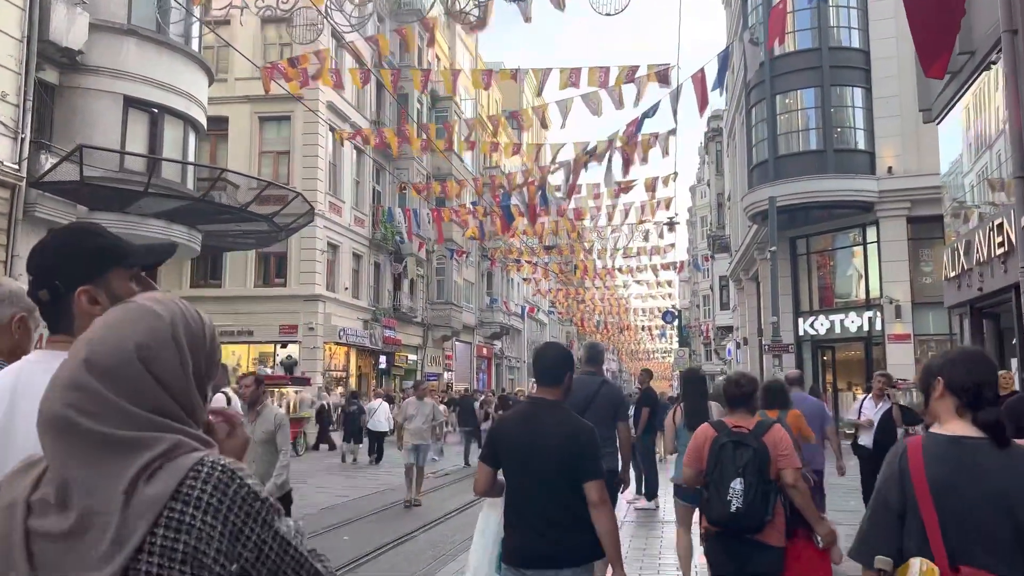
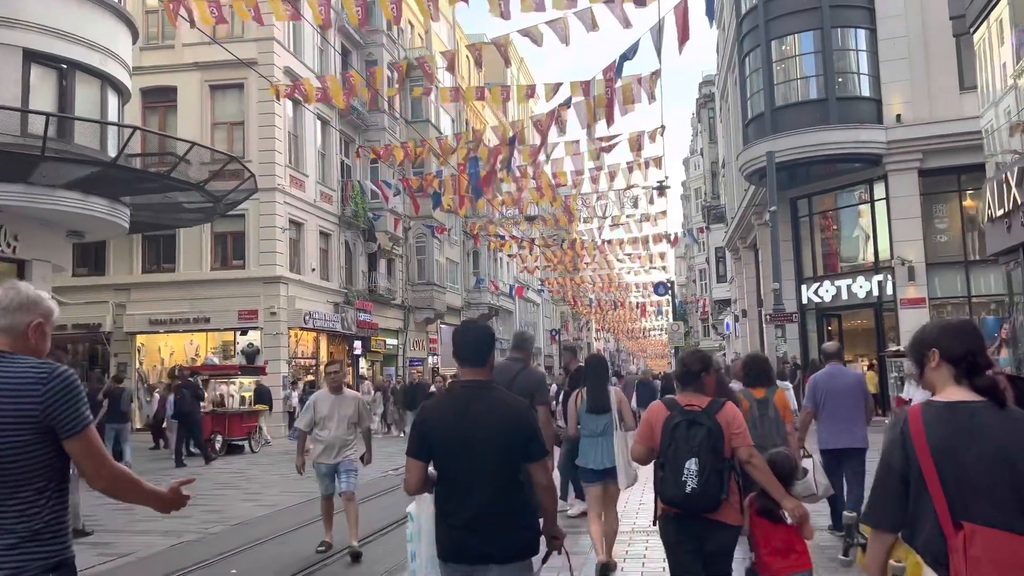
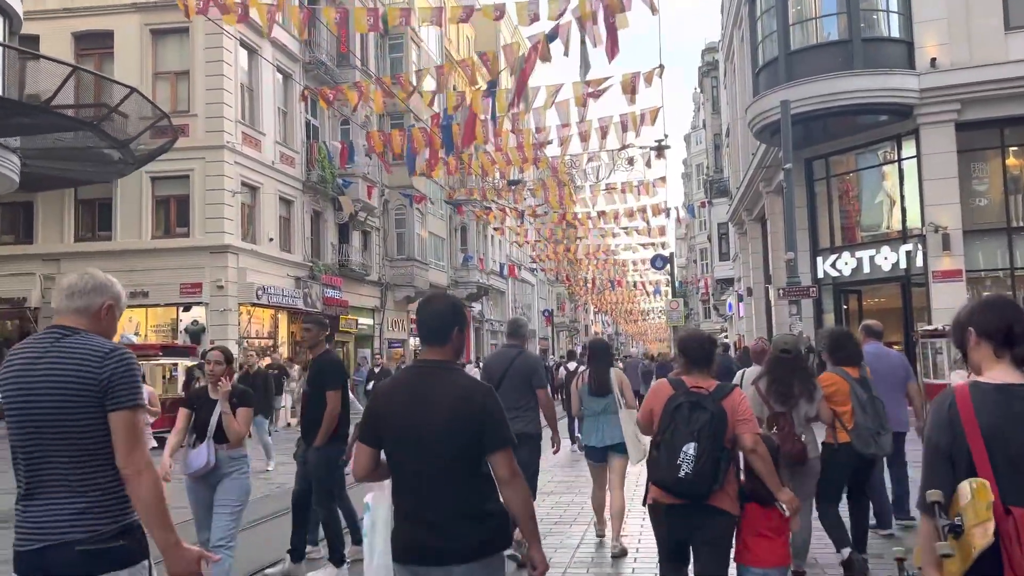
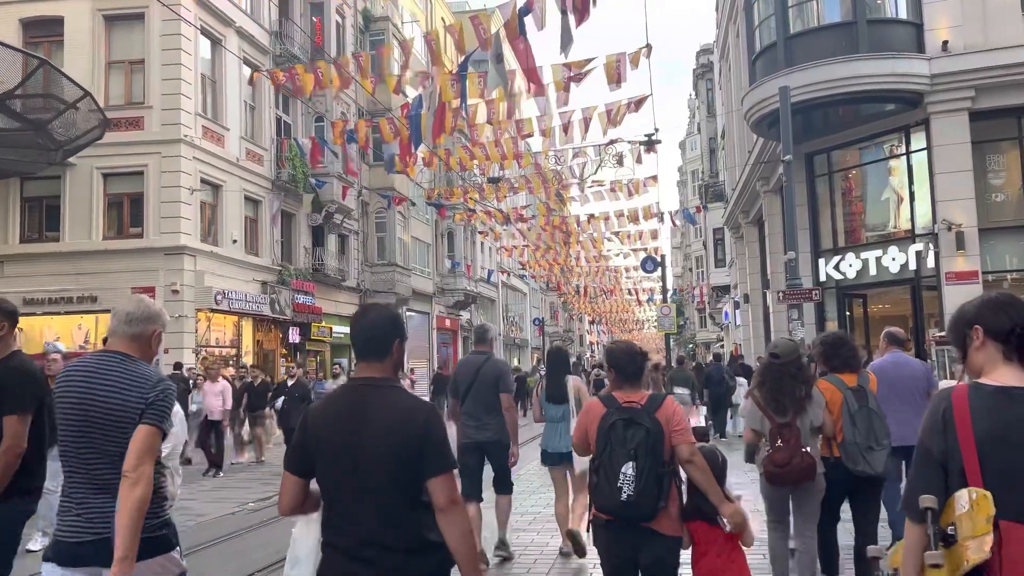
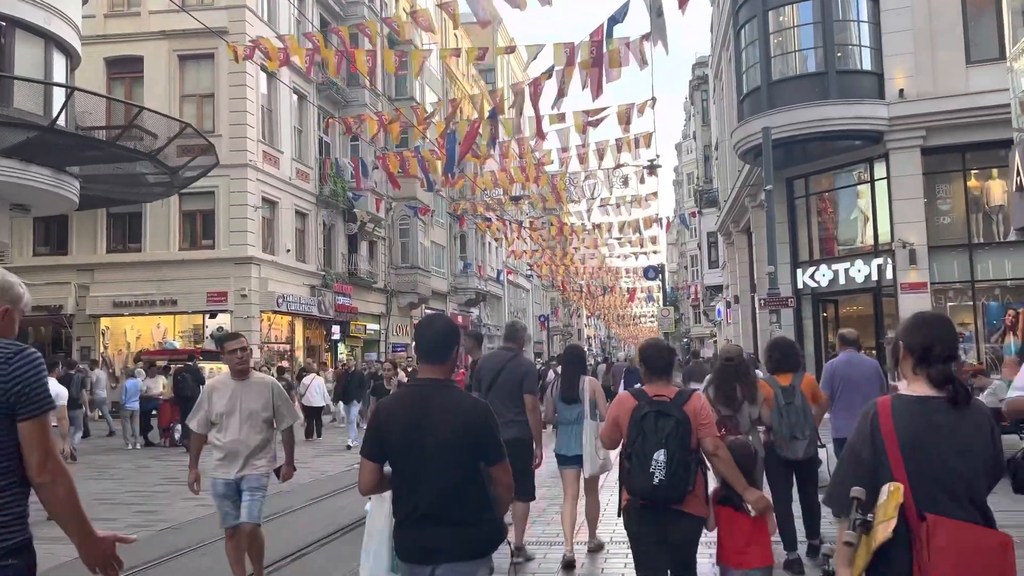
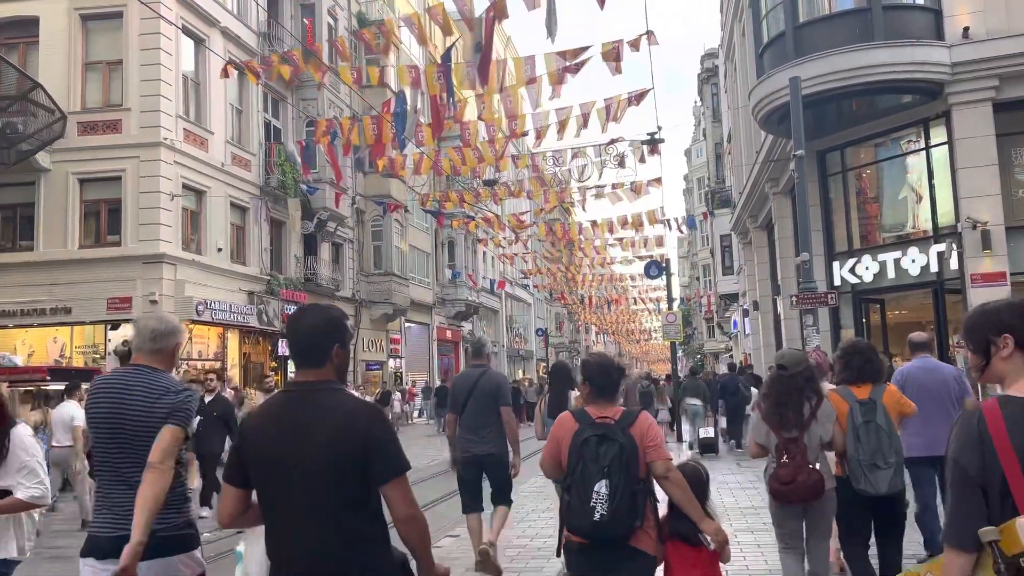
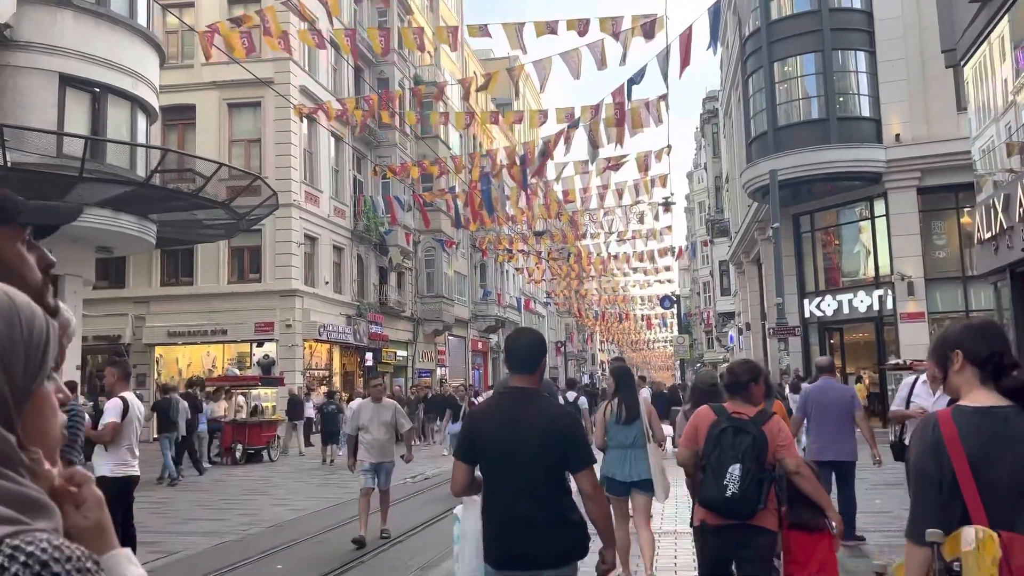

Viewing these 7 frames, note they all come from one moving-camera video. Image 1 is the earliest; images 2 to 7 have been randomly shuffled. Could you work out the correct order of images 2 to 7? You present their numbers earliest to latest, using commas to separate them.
7, 2, 5, 3, 4, 6
